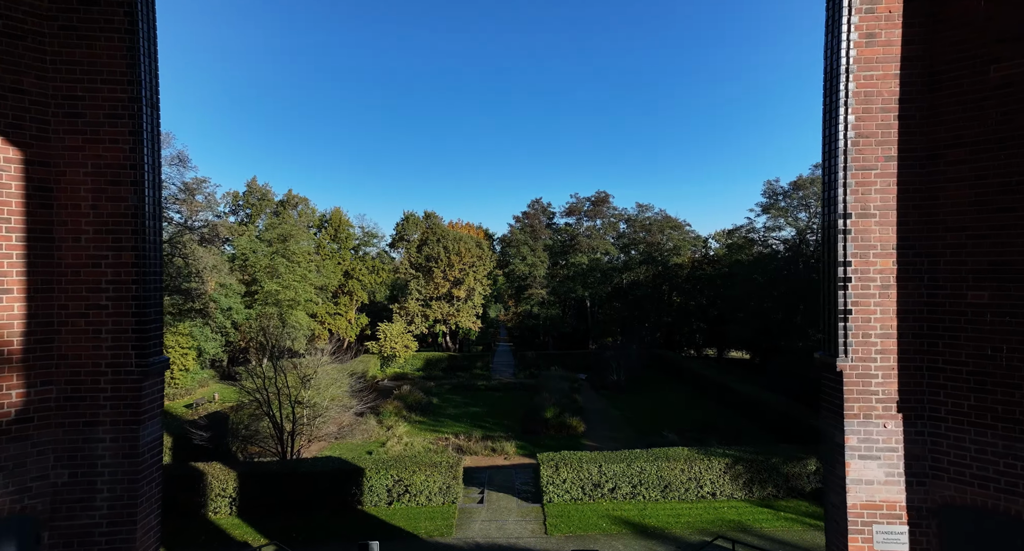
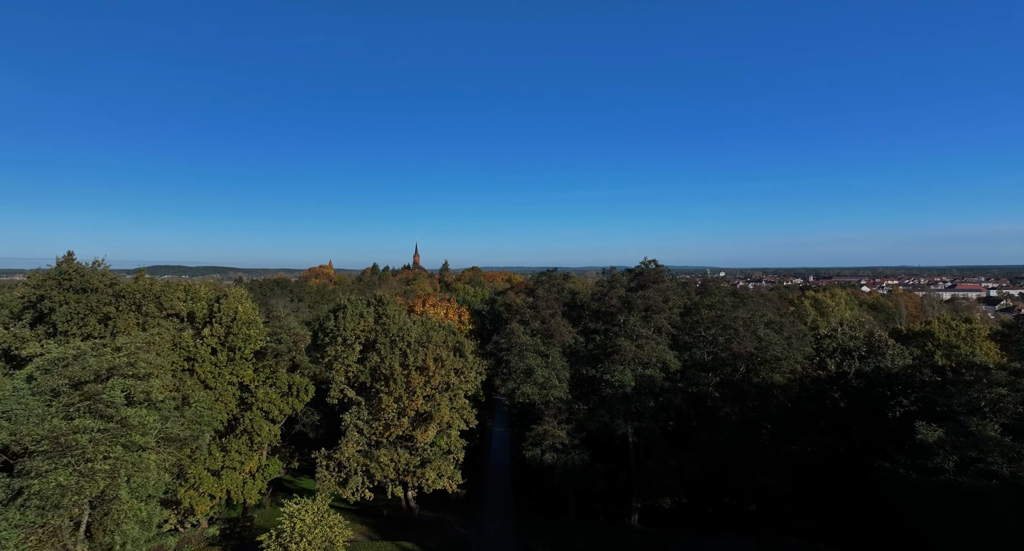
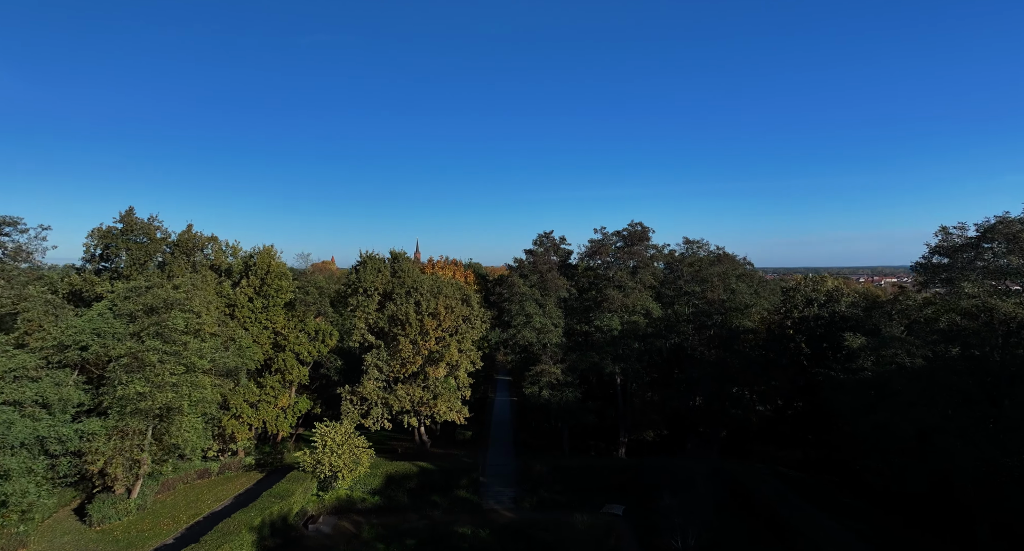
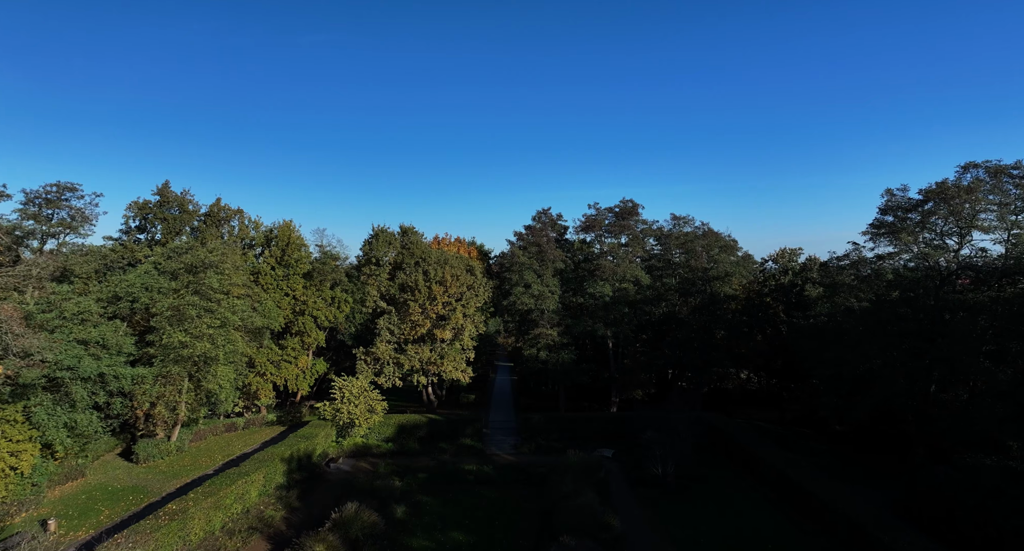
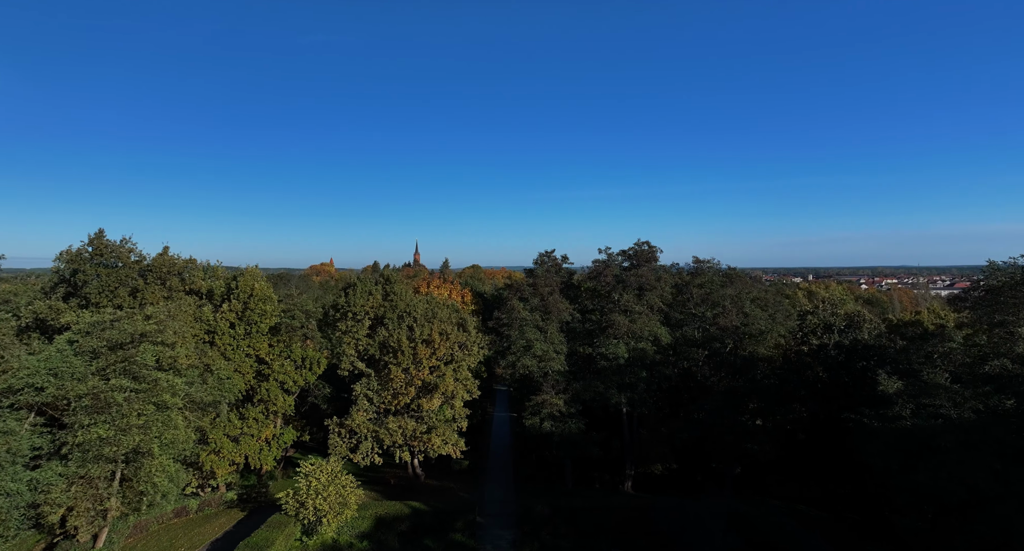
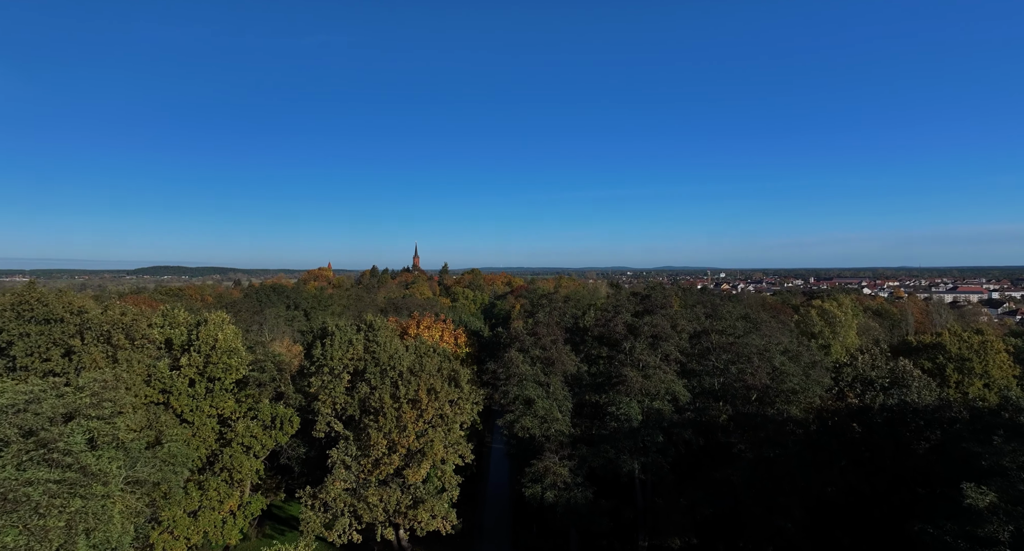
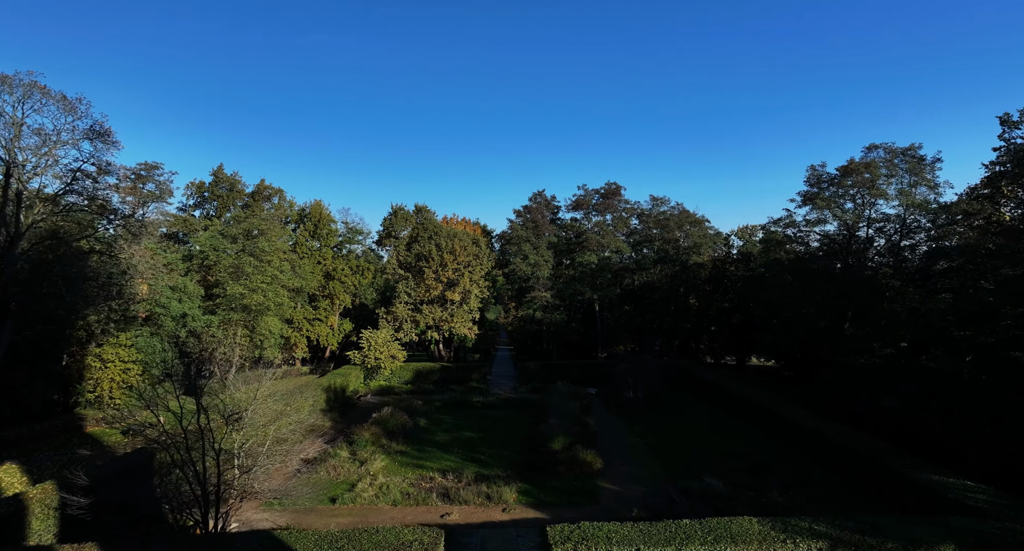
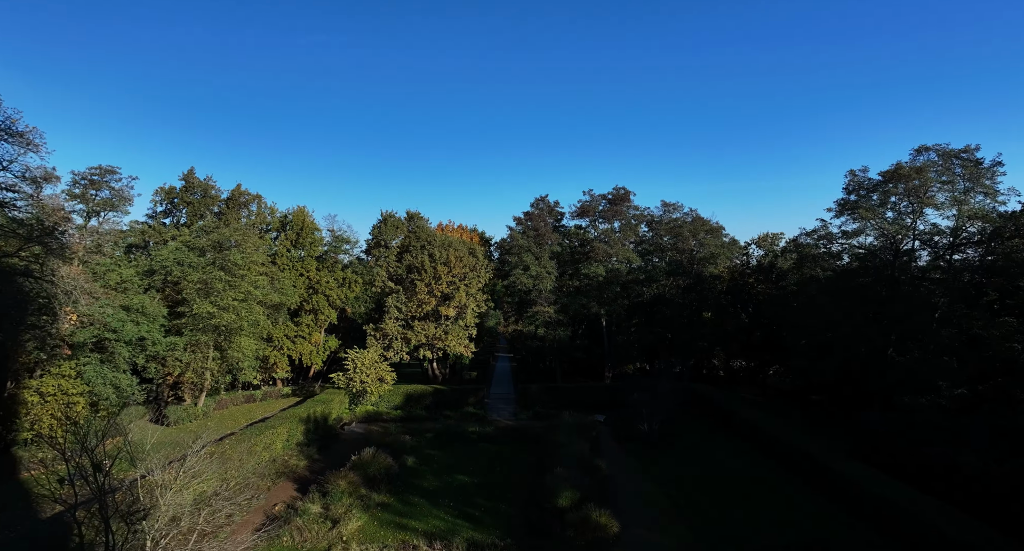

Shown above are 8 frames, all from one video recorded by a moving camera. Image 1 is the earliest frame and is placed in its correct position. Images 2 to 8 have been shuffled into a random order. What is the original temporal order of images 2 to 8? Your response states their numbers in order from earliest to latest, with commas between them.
7, 8, 4, 3, 5, 2, 6
